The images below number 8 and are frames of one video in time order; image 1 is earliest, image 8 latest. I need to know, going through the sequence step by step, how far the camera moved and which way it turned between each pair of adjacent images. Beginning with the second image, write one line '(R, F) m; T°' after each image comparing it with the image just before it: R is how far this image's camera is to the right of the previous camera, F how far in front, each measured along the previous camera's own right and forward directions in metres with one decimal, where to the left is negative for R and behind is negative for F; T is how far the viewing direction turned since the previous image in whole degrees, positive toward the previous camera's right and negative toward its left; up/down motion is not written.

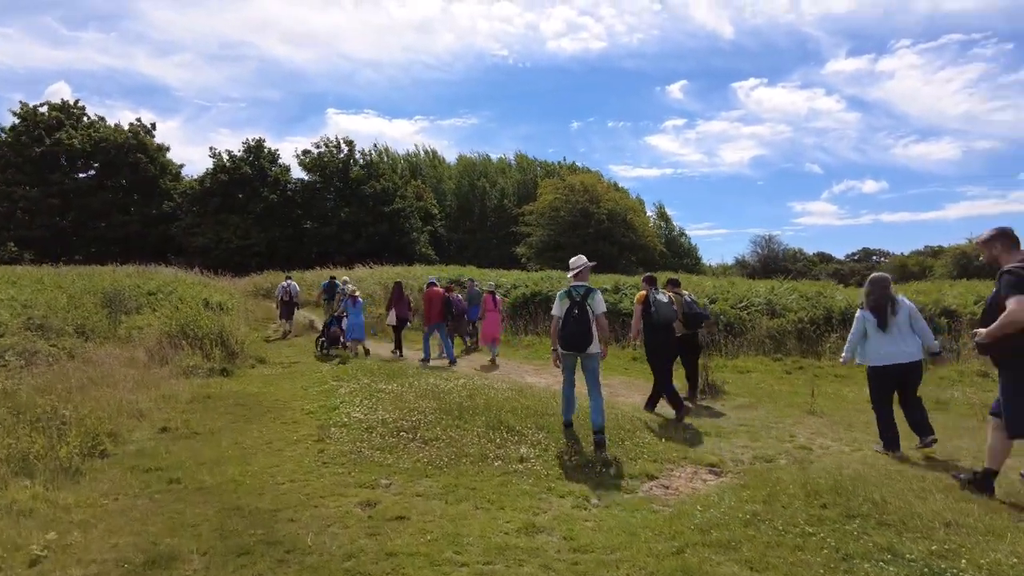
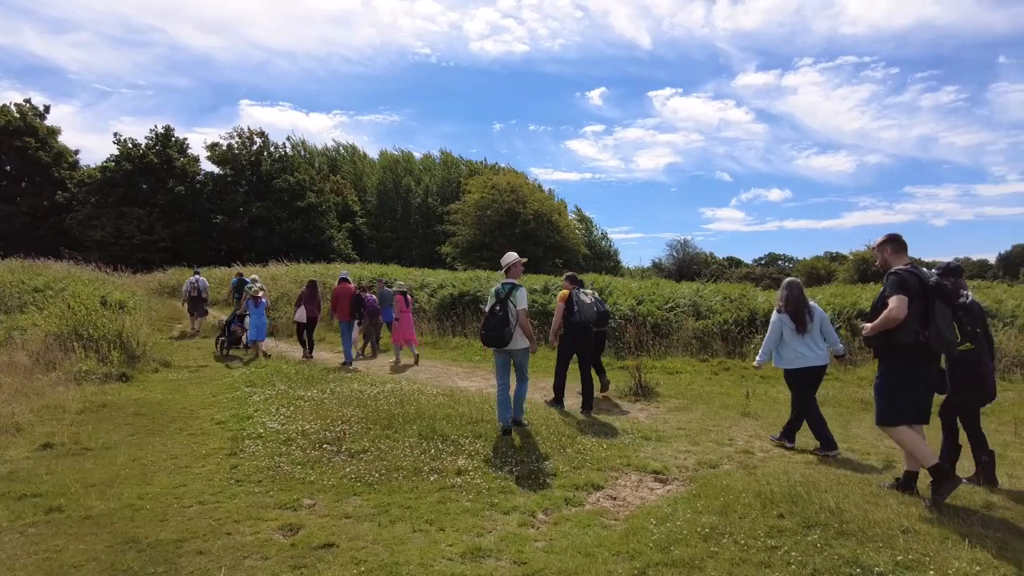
(-0.2, +0.5) m; +7°
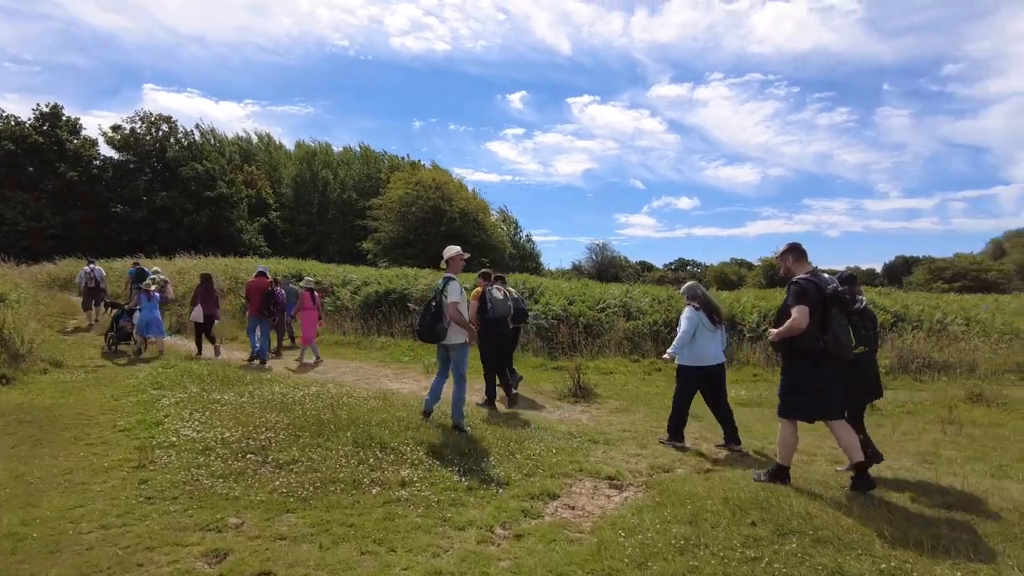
(-0.3, +0.5) m; +7°
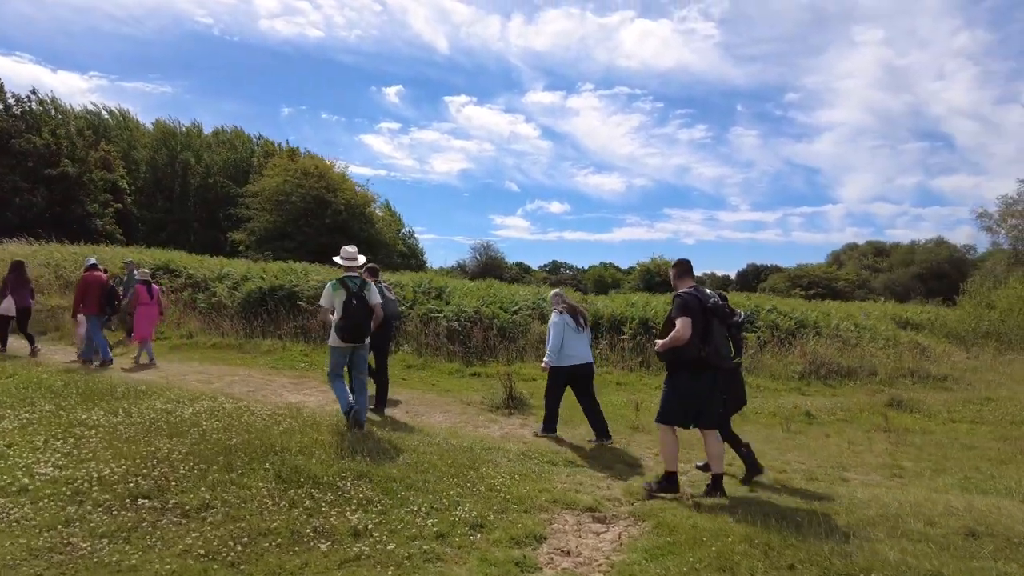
(-0.9, +1.1) m; +11°
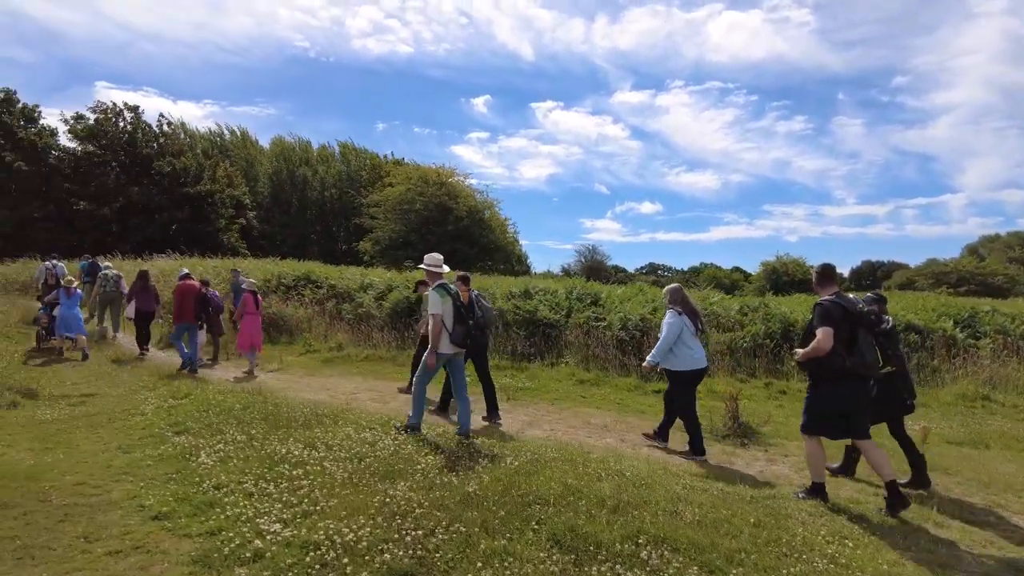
(-1.8, +1.4) m; -8°
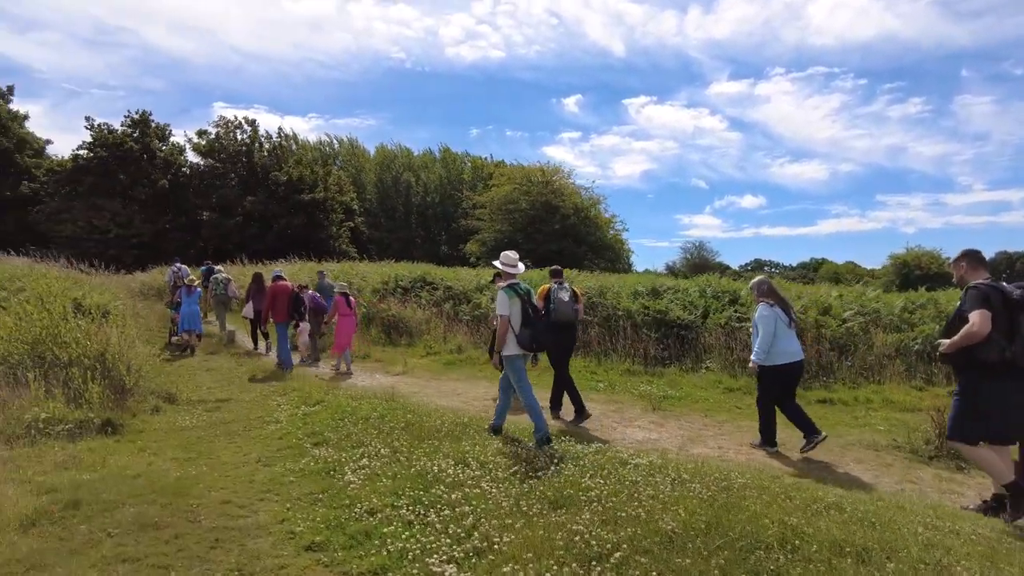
(-0.7, +0.8) m; -8°
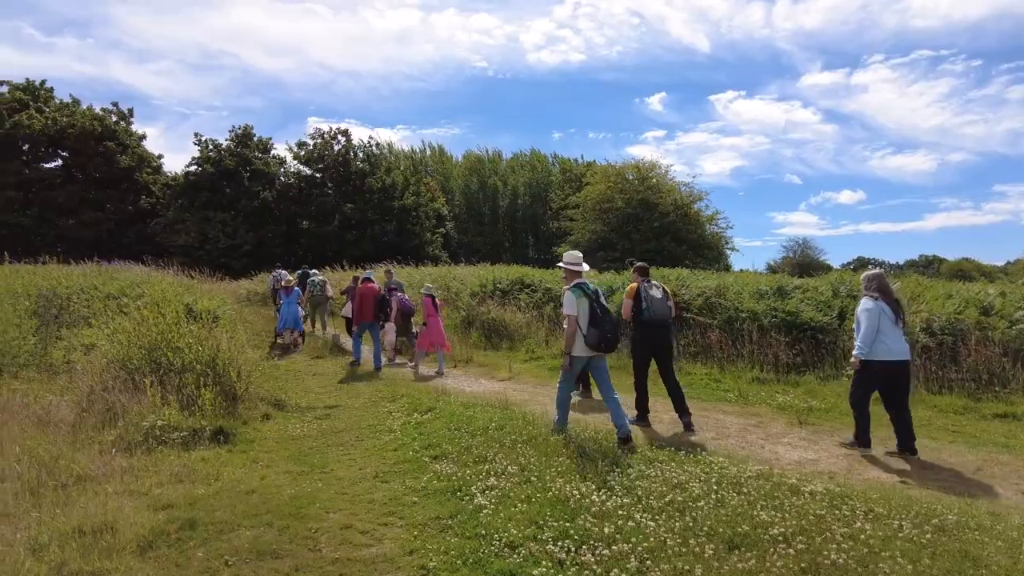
(-0.5, +0.8) m; -7°
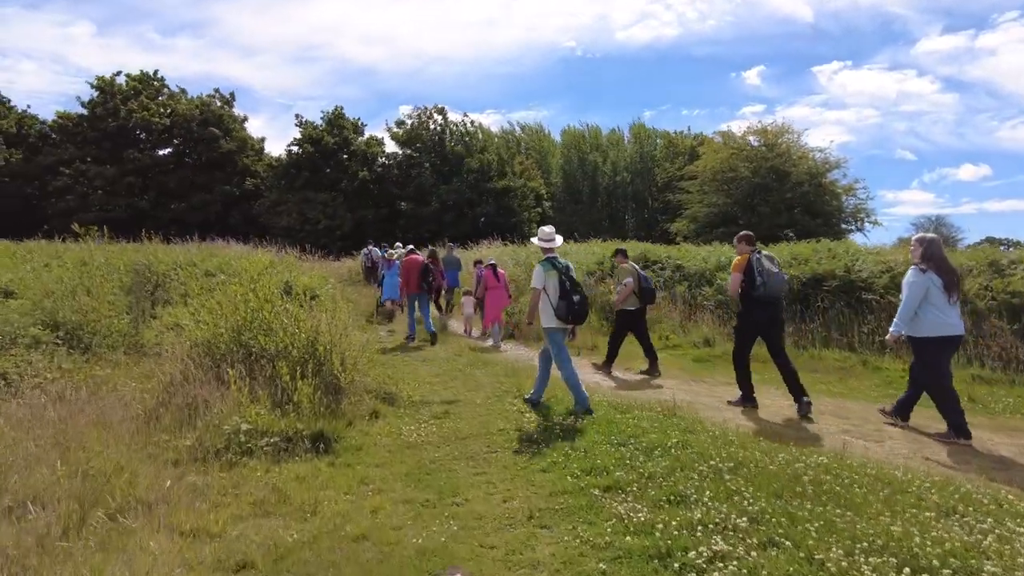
(-0.8, +2.0) m; -8°
